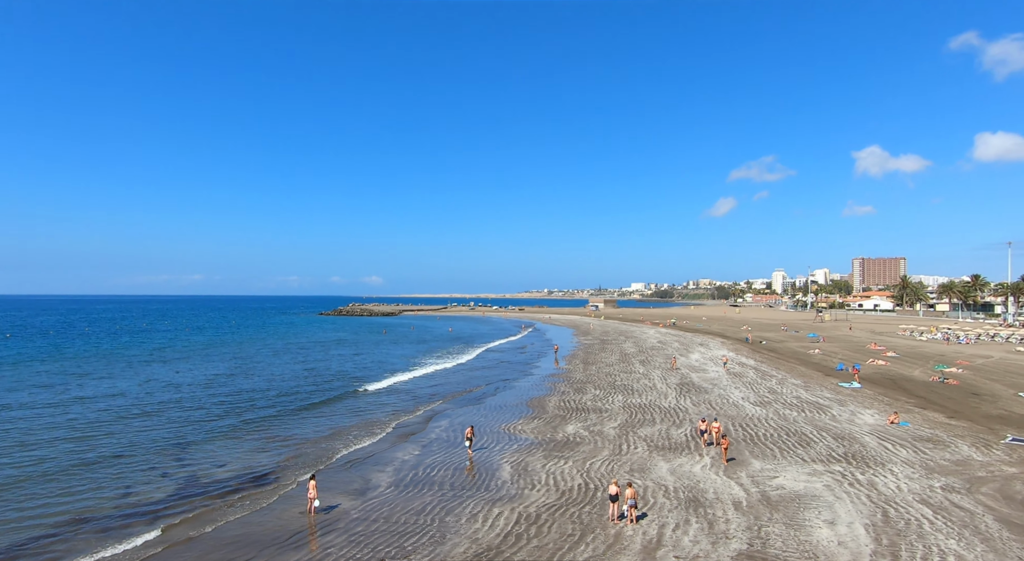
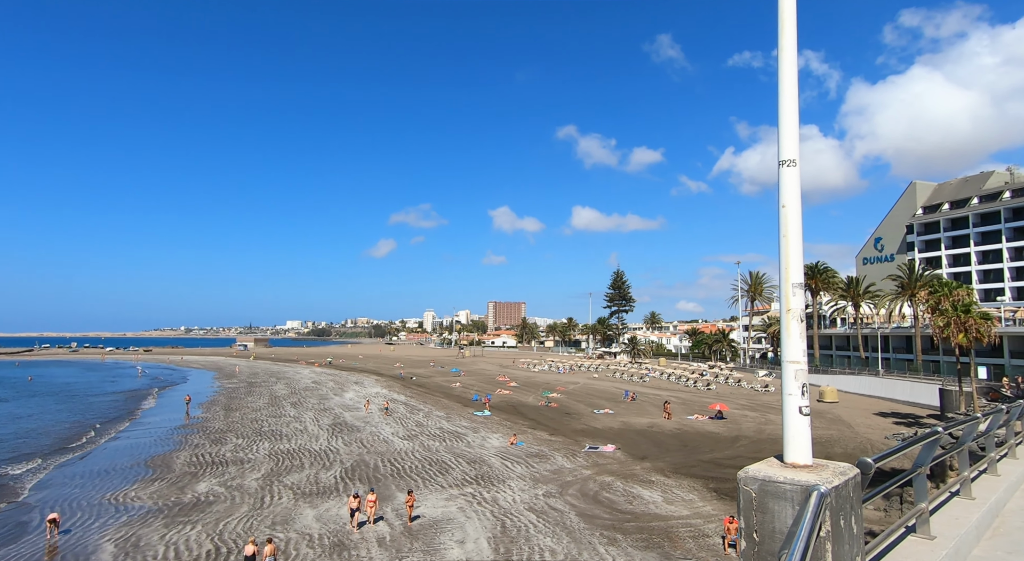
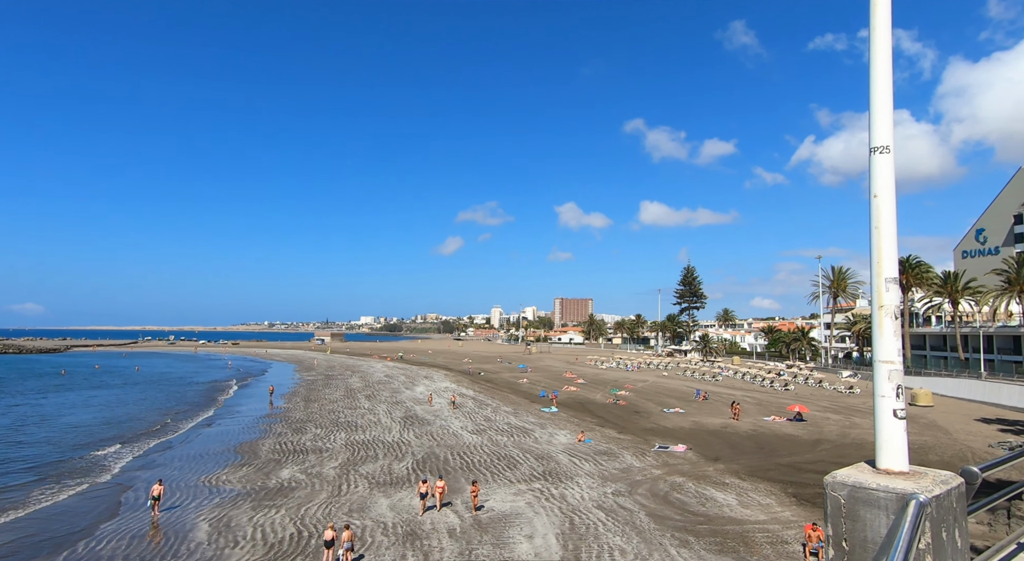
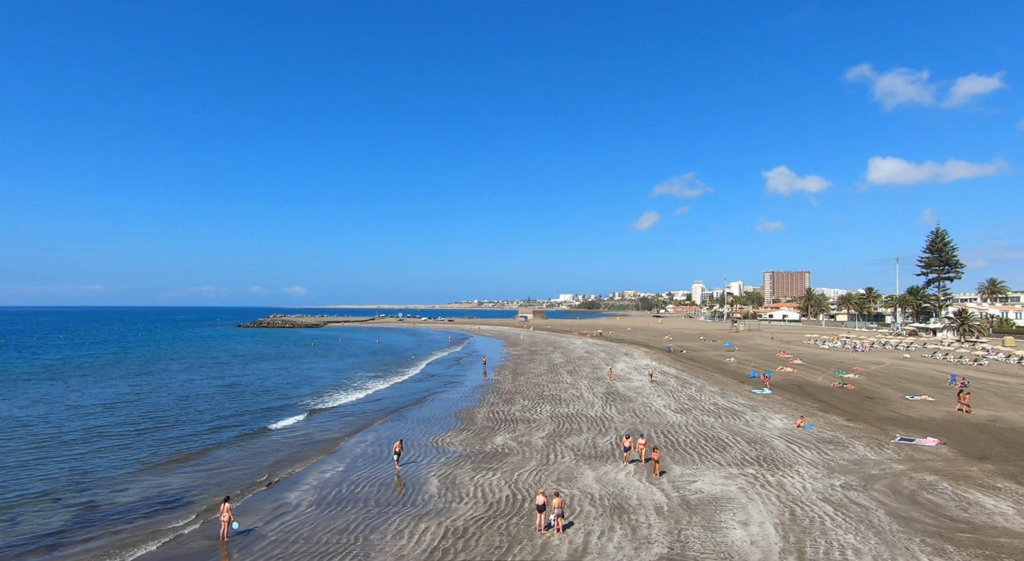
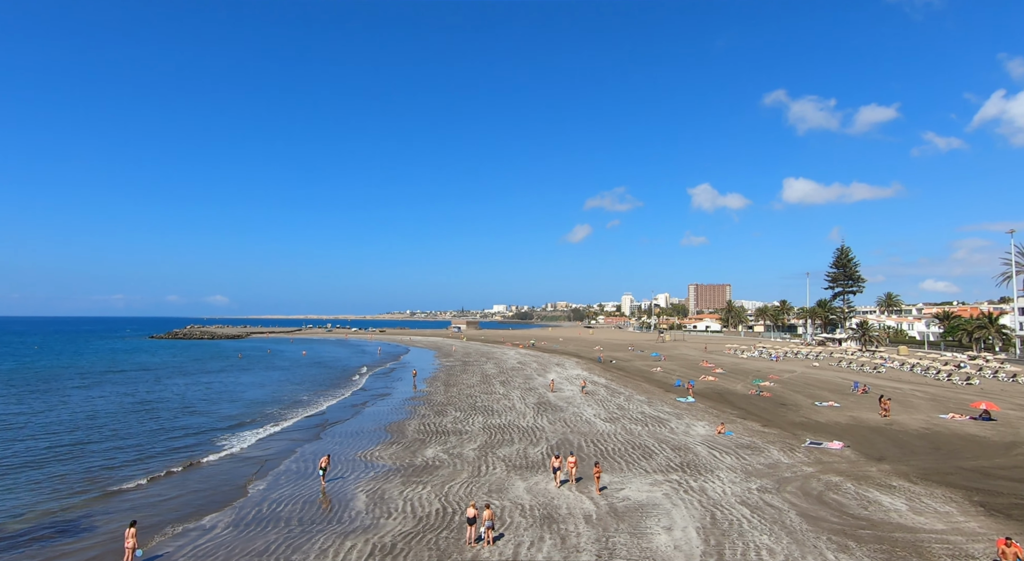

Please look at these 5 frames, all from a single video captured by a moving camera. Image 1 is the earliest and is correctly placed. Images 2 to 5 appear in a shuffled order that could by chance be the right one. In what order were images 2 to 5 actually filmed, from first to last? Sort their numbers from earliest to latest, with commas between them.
4, 5, 3, 2
